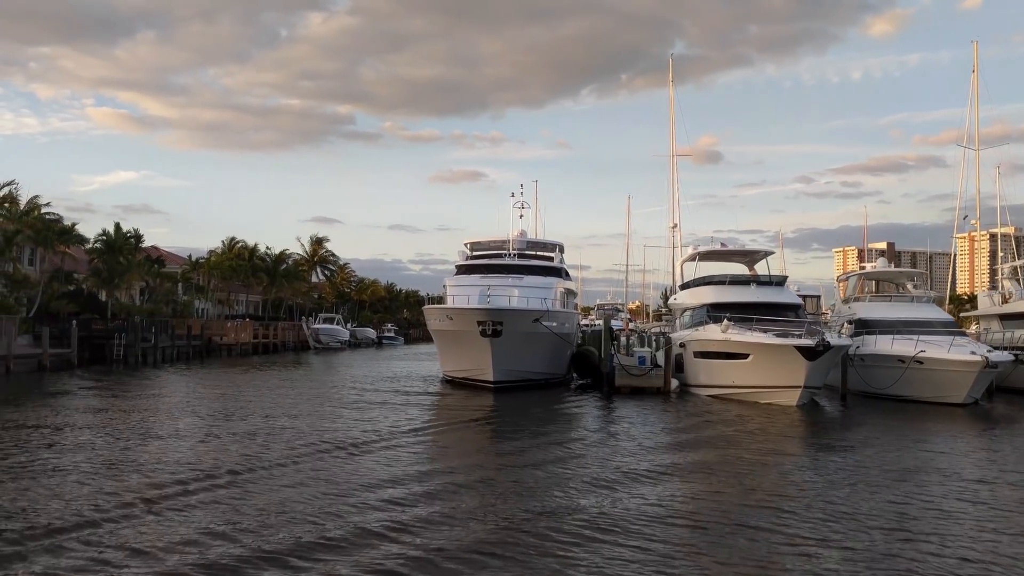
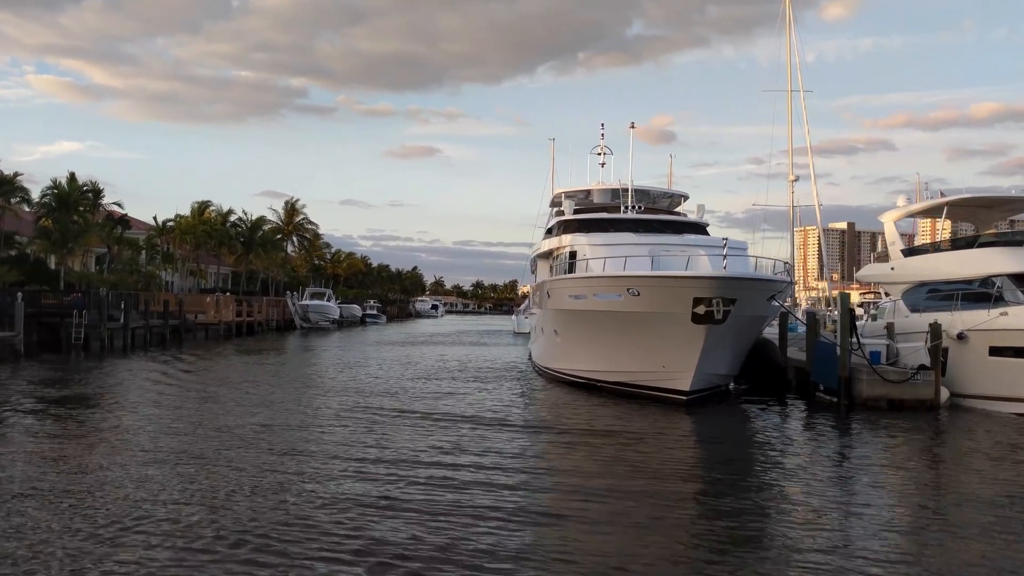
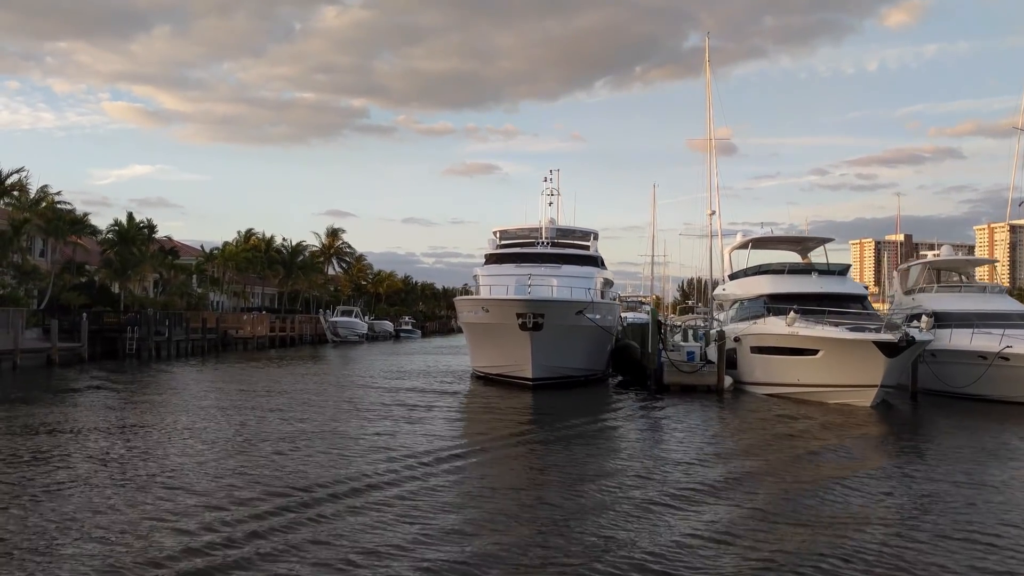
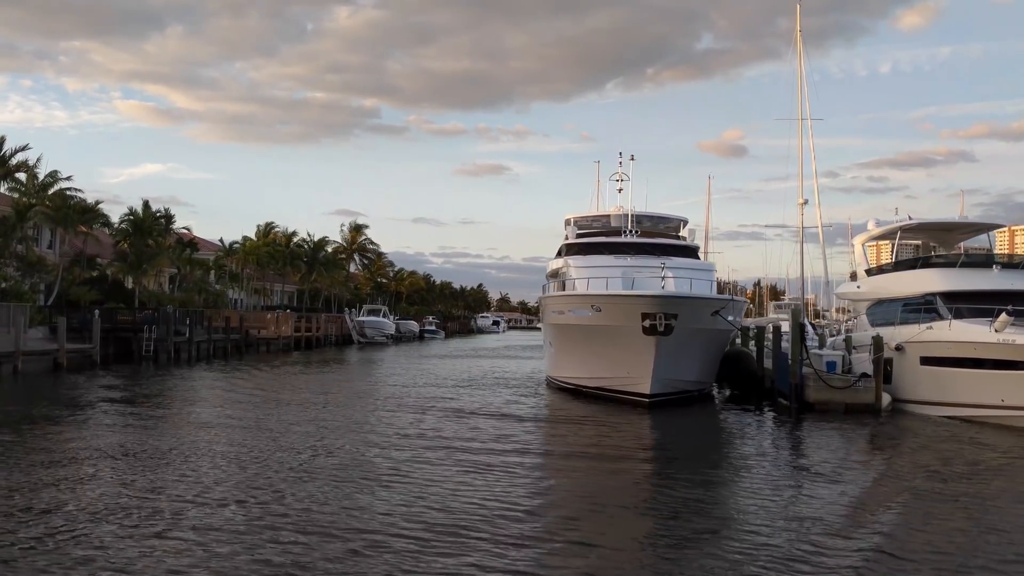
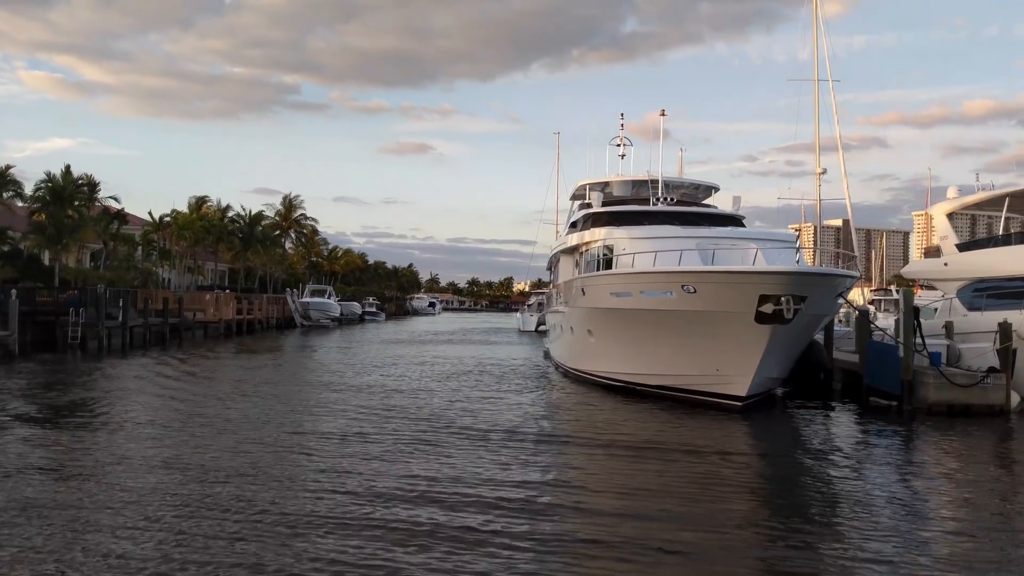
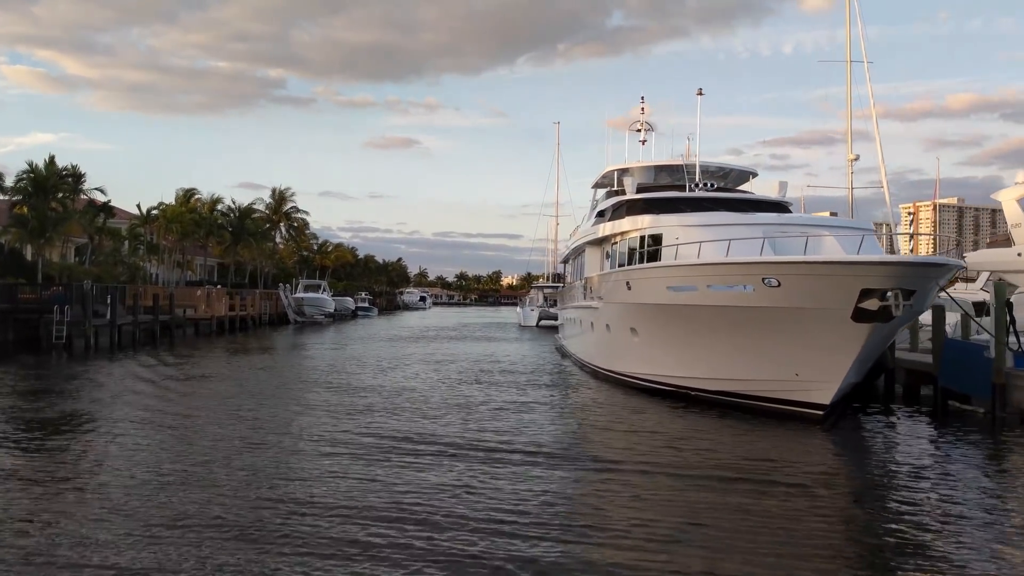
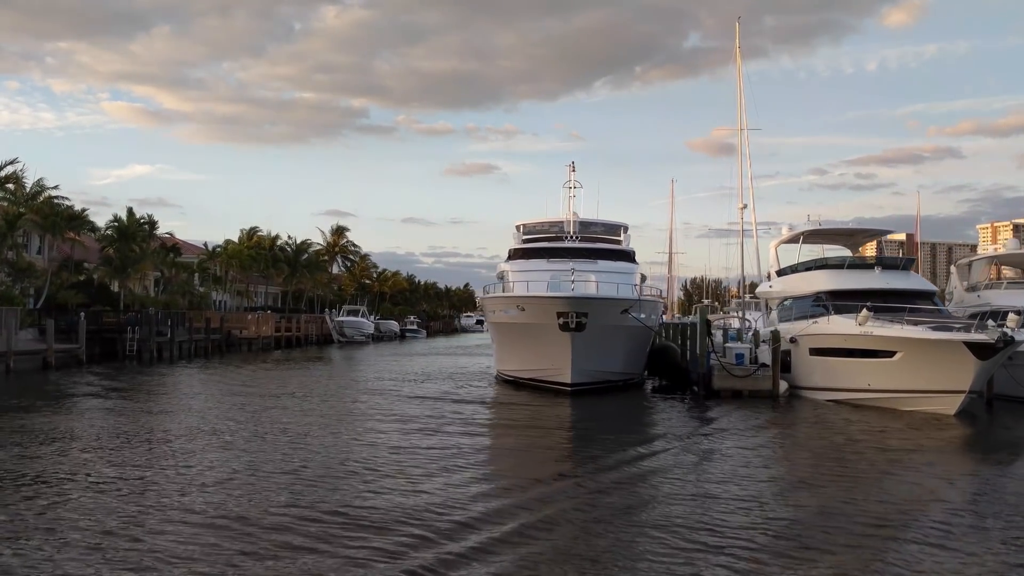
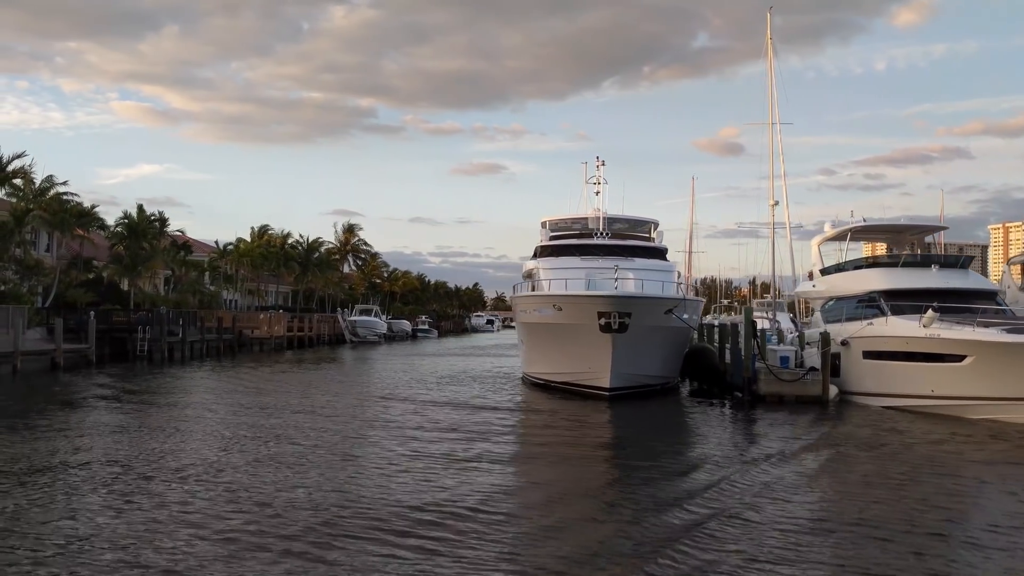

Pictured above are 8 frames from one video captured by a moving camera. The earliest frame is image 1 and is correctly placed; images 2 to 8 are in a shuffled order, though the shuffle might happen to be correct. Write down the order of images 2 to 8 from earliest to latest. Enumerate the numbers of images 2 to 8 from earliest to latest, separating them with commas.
3, 7, 8, 4, 2, 5, 6
